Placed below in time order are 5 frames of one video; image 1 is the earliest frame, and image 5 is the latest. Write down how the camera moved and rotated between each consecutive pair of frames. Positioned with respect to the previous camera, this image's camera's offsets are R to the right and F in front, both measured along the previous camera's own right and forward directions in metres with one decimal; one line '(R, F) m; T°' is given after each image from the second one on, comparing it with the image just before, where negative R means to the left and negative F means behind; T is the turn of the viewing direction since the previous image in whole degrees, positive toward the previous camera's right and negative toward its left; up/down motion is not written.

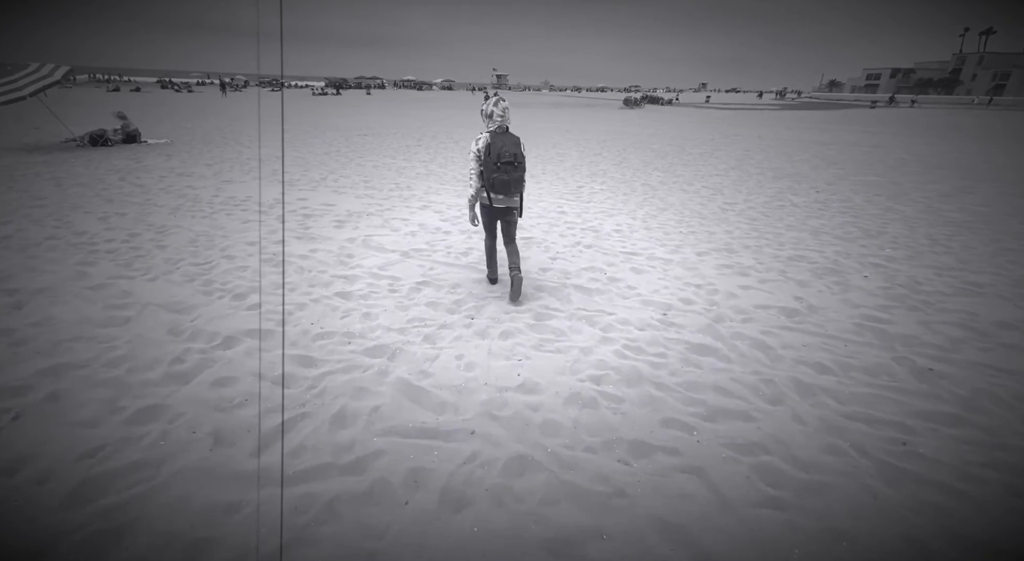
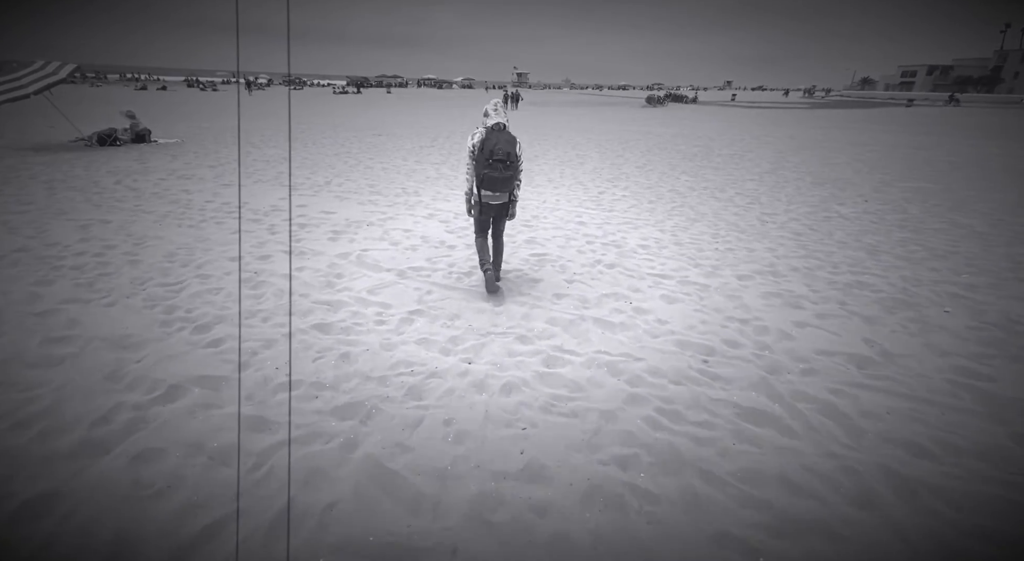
(+0.1, +1.0) m; -2°
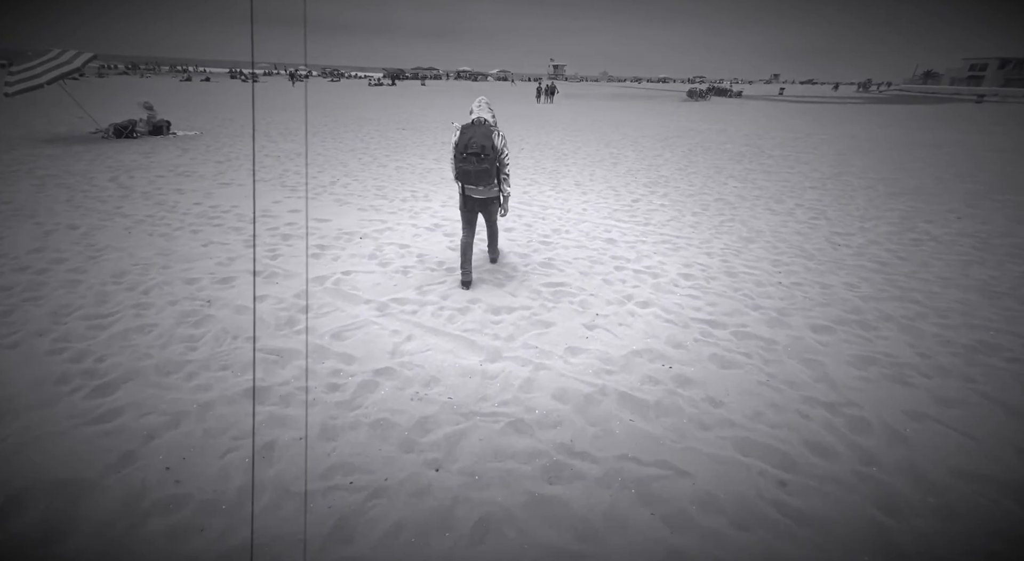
(+0.3, +1.5) m; -3°
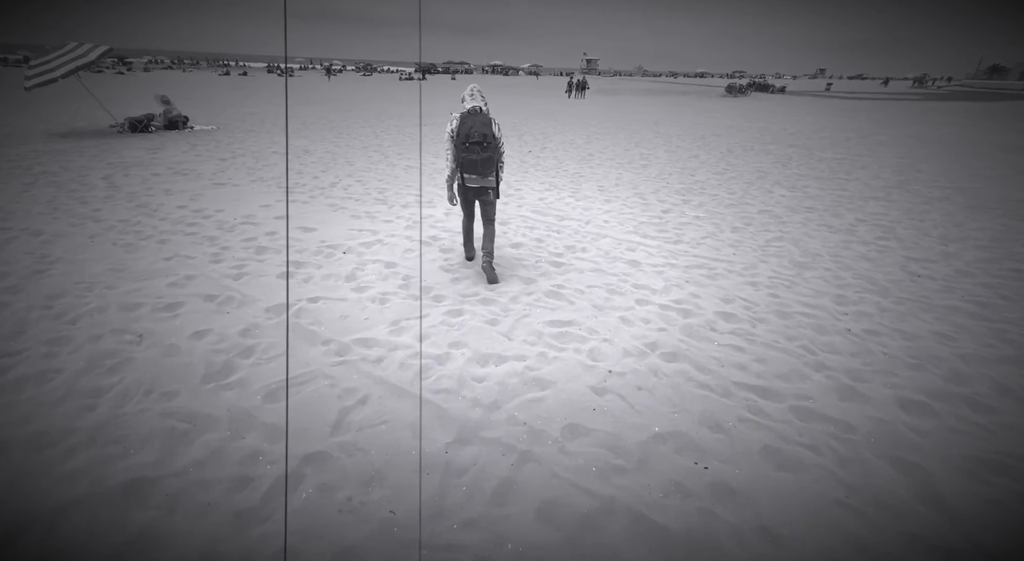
(+0.3, +1.2) m; -3°
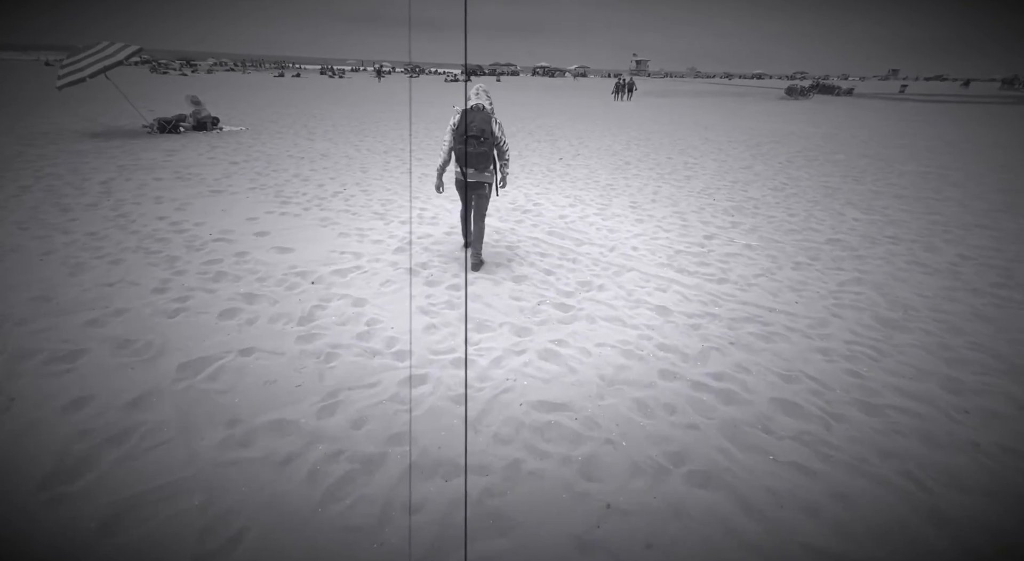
(+0.5, +1.4) m; -4°
